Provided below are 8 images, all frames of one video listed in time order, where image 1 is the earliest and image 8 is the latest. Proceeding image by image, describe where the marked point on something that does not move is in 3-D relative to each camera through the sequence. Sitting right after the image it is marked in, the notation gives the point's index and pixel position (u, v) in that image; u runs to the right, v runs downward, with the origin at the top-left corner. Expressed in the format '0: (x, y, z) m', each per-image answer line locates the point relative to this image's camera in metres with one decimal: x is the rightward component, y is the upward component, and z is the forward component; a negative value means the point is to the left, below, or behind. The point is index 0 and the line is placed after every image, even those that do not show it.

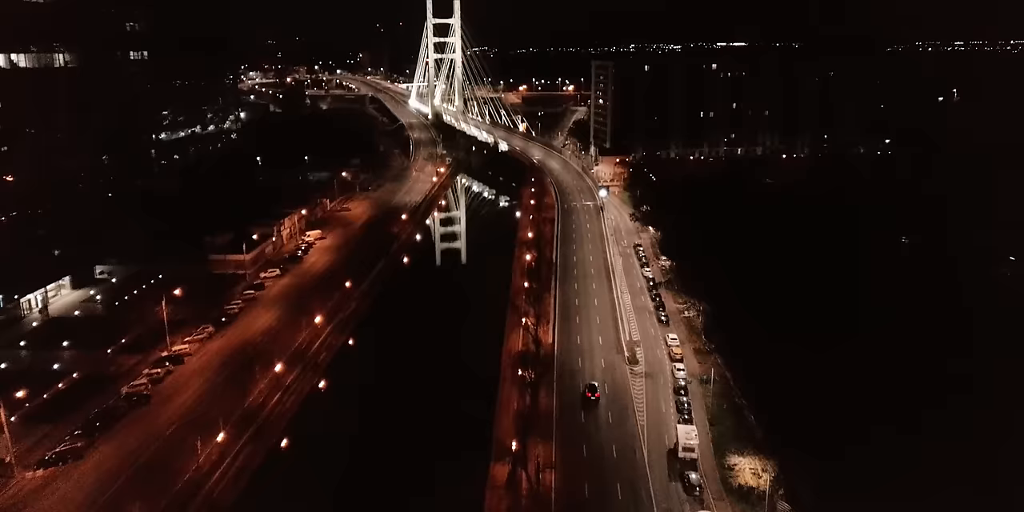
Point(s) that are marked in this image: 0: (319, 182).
0: (-3.1, +1.2, +16.7) m
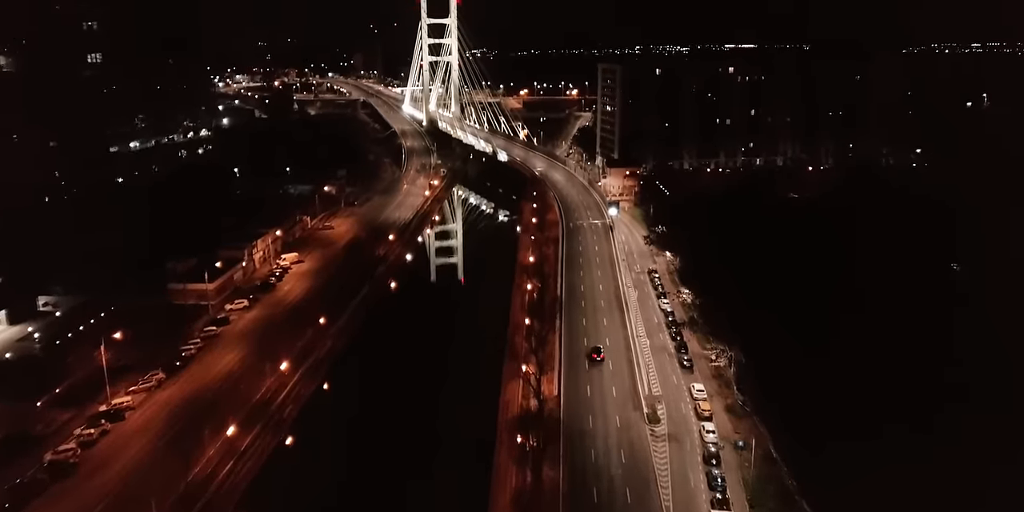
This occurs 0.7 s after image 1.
0: (-3.1, +0.9, +15.2) m
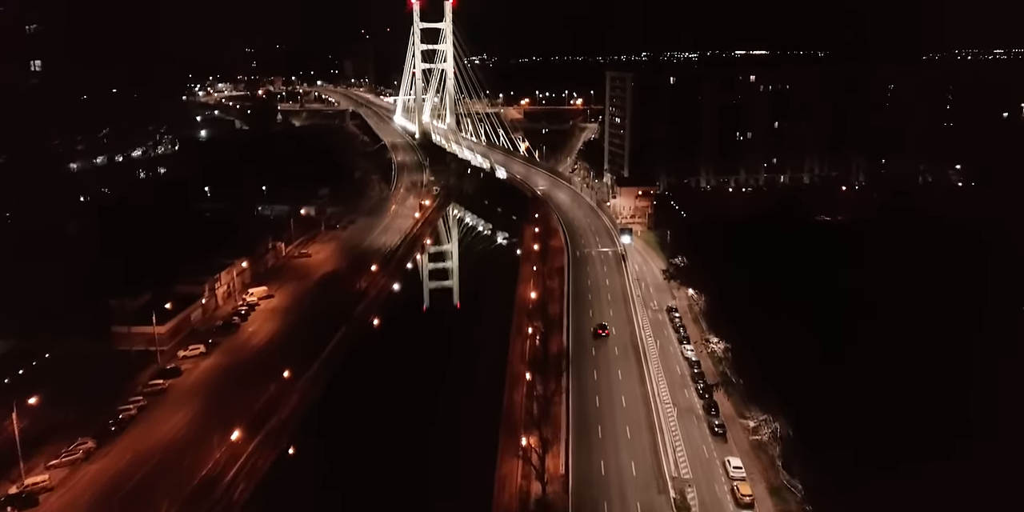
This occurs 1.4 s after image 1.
0: (-3.2, +0.5, +13.6) m
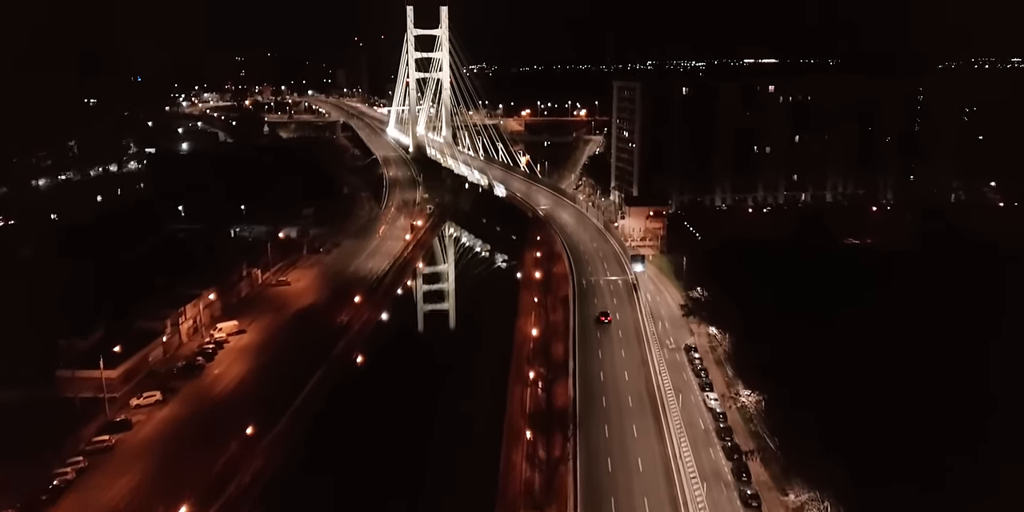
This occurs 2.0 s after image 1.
0: (-3.2, +0.2, +12.5) m
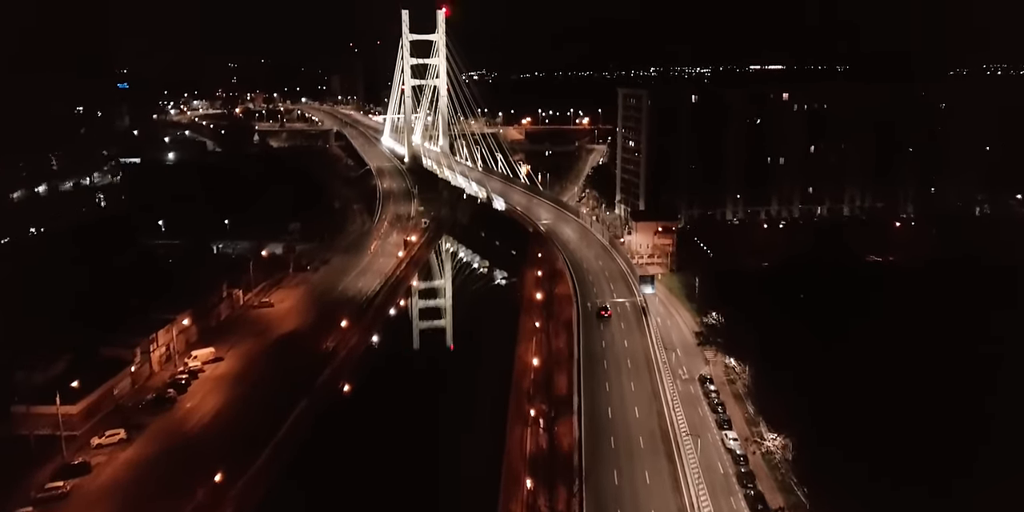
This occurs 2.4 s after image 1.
0: (-3.2, 0.0, +11.8) m
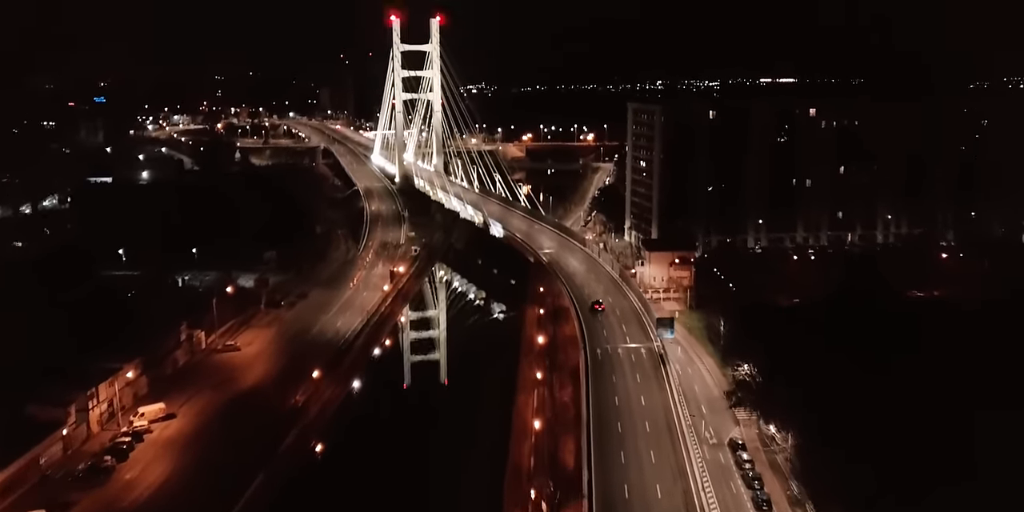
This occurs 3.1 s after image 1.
0: (-3.2, -0.4, +10.5) m
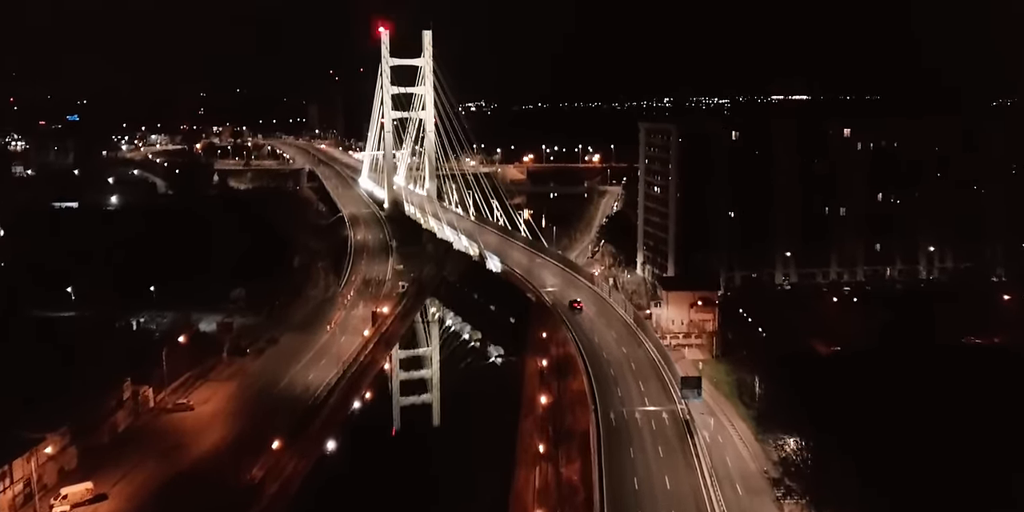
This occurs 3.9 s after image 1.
0: (-3.2, -0.7, +9.2) m
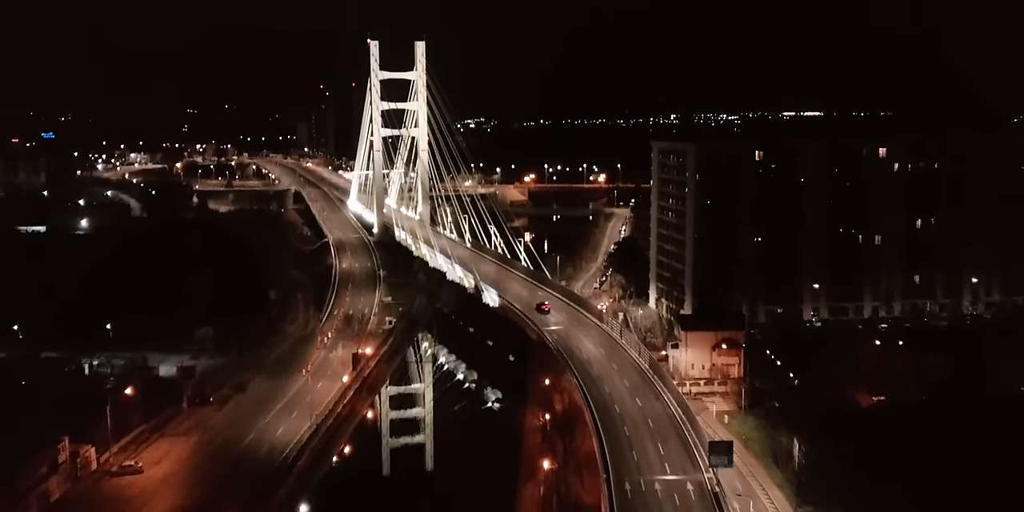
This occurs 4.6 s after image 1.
0: (-3.2, -1.0, +8.1) m
